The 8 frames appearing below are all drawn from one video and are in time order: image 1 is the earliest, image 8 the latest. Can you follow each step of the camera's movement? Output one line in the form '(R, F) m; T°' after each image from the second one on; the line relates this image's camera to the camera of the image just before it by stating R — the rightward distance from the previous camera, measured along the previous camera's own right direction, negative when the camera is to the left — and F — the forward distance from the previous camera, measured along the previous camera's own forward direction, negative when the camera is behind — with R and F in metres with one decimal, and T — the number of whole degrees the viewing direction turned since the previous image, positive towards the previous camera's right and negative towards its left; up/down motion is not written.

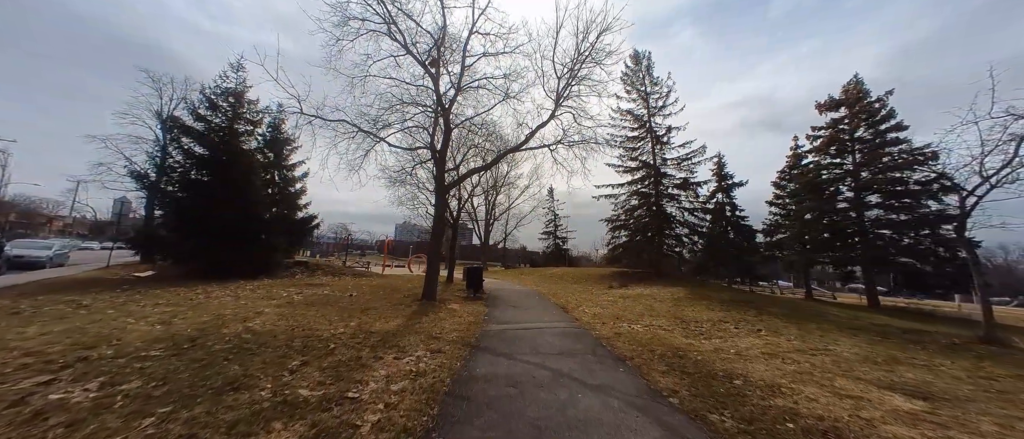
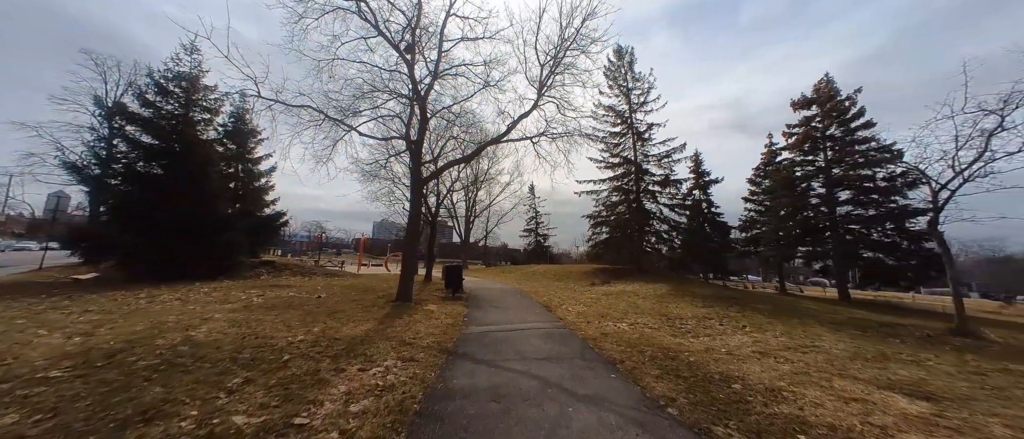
(0.0, +0.5) m; +3°
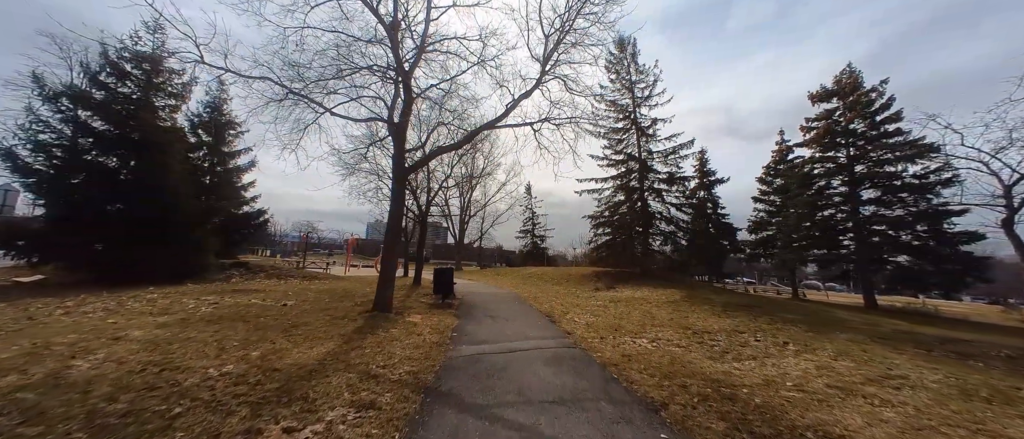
(-0.1, +1.4) m; +1°
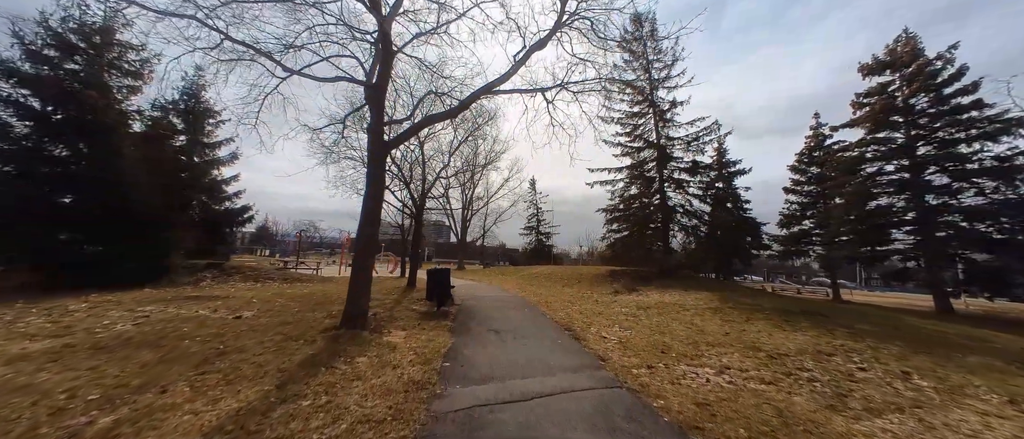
(-0.2, +1.9) m; 0°
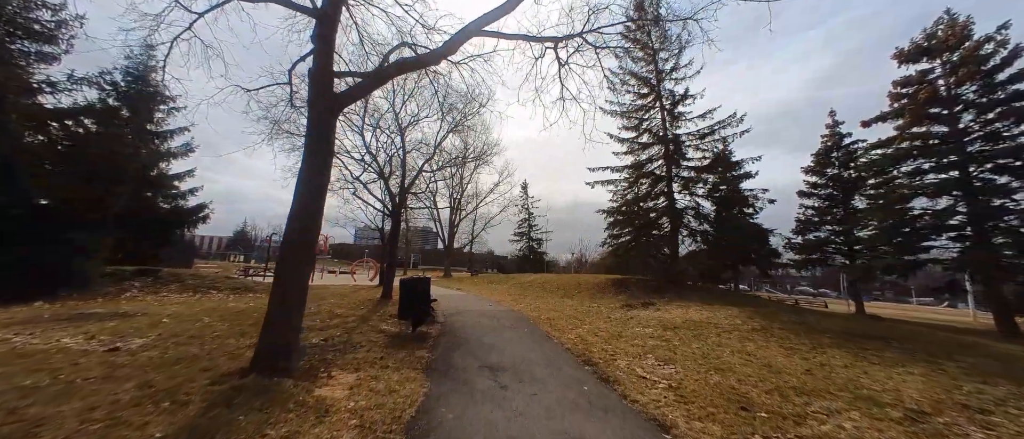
(-0.2, +2.0) m; +2°
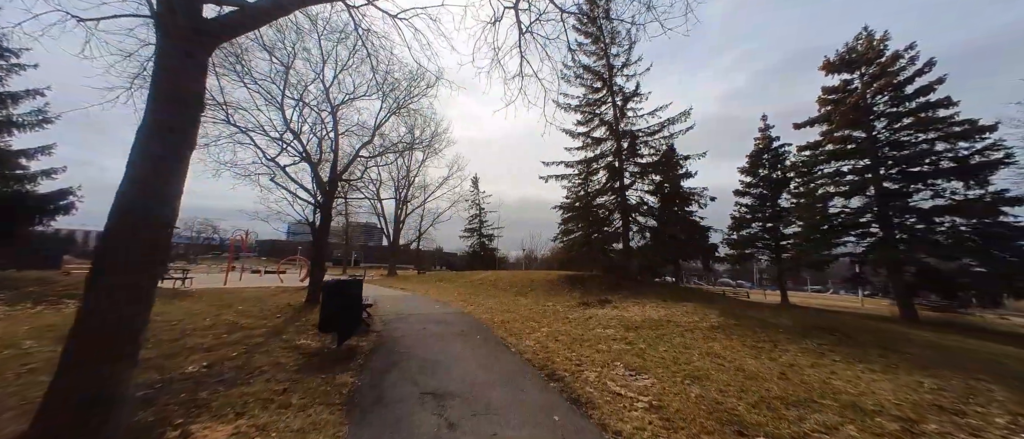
(0.0, +1.0) m; +9°
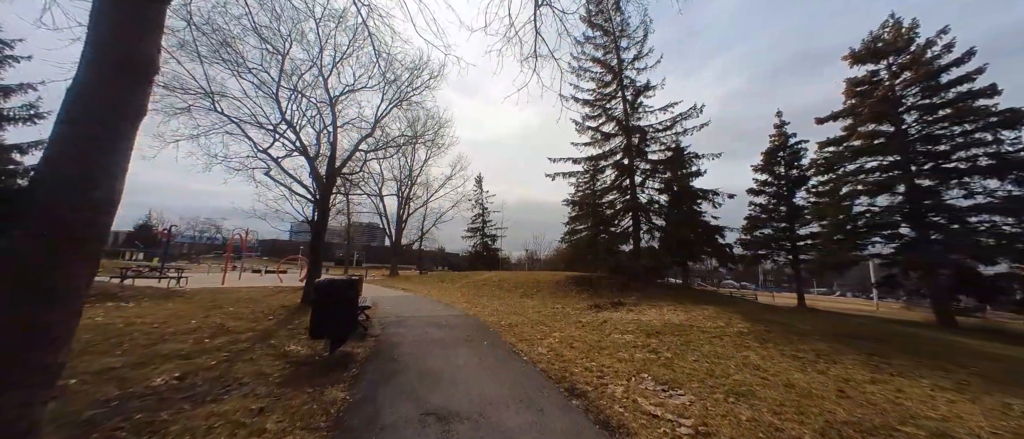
(-0.2, +0.6) m; 0°
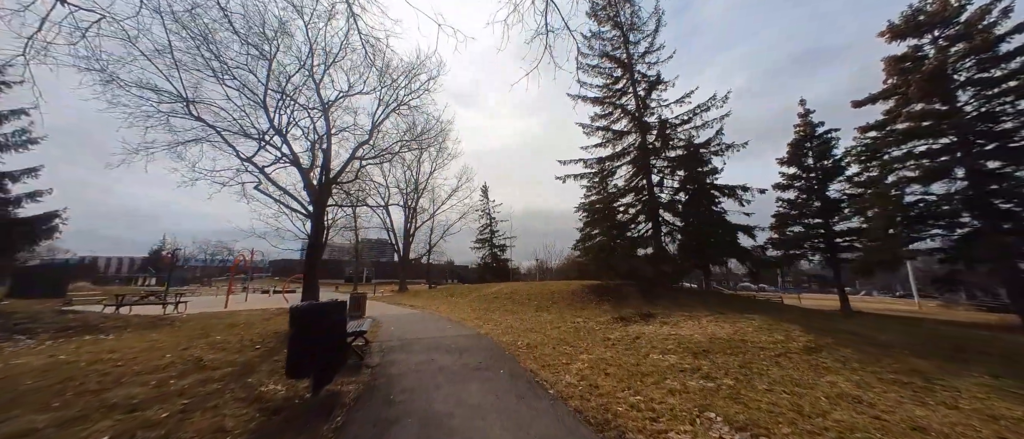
(-0.1, +1.0) m; -1°
